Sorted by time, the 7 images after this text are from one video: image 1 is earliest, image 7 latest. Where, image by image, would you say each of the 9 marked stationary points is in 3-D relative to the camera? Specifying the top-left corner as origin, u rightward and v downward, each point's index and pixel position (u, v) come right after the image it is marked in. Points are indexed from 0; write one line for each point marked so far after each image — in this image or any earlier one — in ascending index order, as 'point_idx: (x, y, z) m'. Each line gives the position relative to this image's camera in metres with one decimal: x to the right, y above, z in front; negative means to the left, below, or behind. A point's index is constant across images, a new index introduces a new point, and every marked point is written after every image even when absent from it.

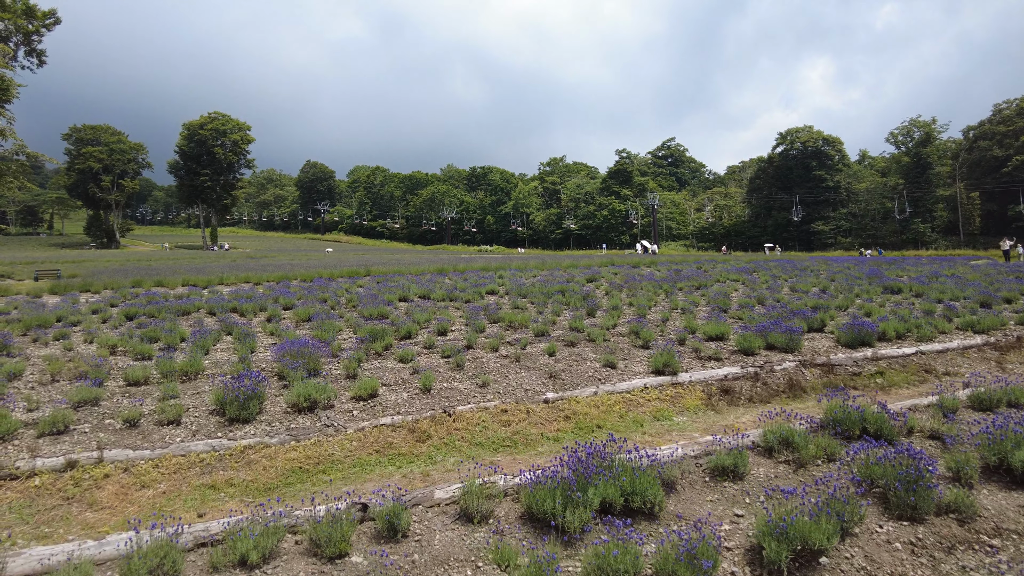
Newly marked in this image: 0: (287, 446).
0: (-2.0, -1.4, +5.7) m
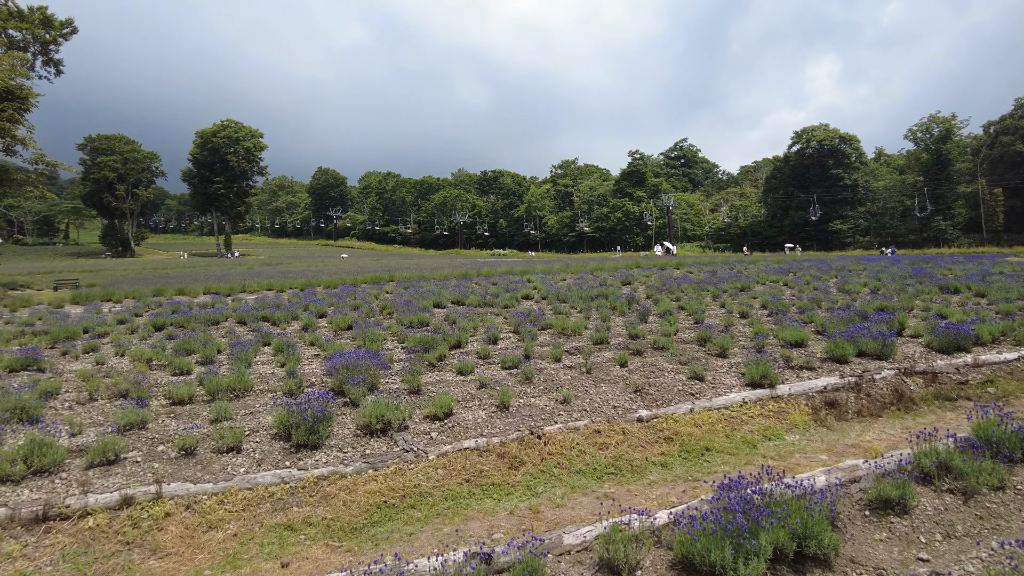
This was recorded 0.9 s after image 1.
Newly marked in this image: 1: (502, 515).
0: (-1.2, -1.5, +5.1) m
1: (-0.1, -1.6, +4.5) m
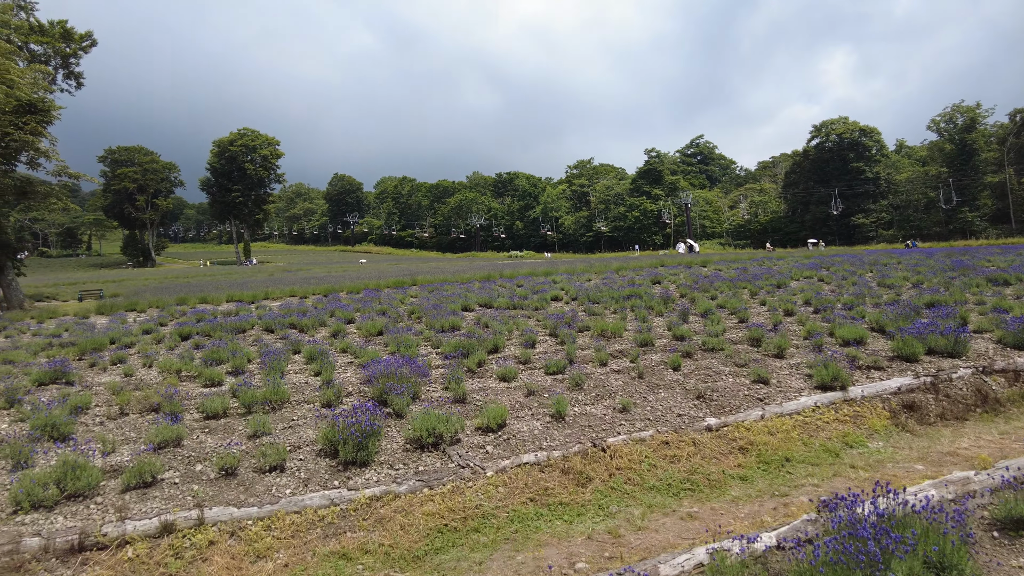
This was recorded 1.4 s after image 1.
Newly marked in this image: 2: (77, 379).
0: (-0.7, -1.5, +4.7) m
1: (+0.4, -1.6, +4.1) m
2: (-6.6, -1.4, +9.7) m
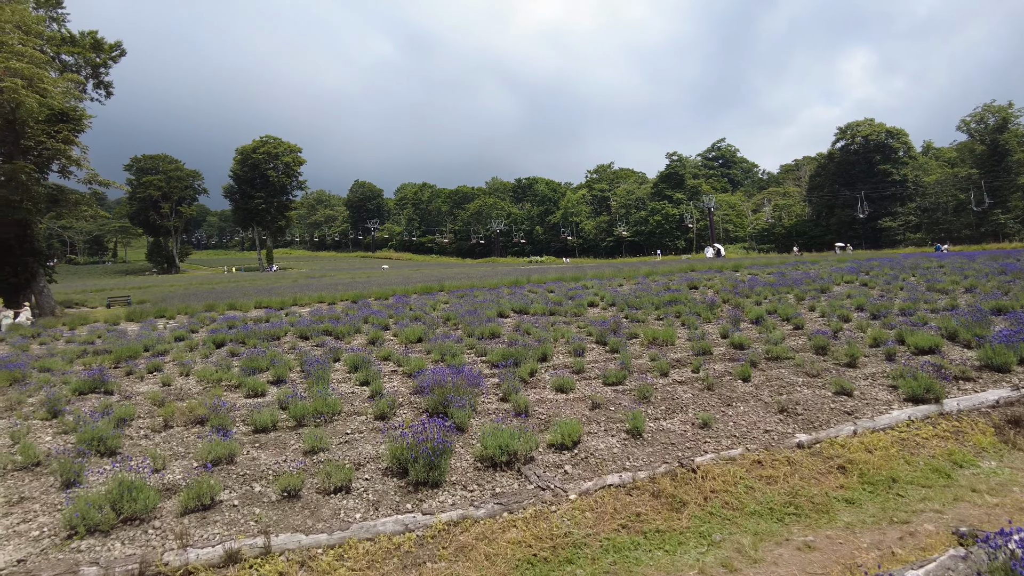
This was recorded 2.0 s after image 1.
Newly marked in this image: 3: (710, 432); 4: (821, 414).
0: (-0.1, -1.5, +4.3) m
1: (+1.0, -1.6, +3.7) m
2: (-5.8, -1.5, +9.5) m
3: (+1.7, -1.2, +5.6) m
4: (+2.9, -1.2, +6.0) m
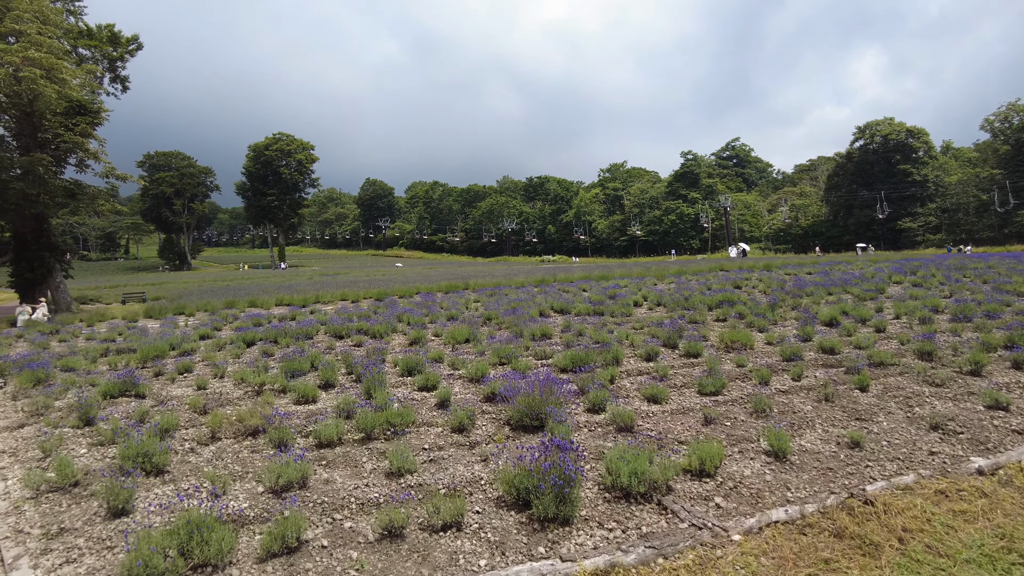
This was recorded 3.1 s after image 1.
0: (+0.8, -1.5, +3.4) m
1: (+1.8, -1.6, +2.8) m
2: (-4.9, -1.4, +8.7) m
3: (+2.6, -1.2, +4.8) m
4: (+3.8, -1.1, +5.2) m
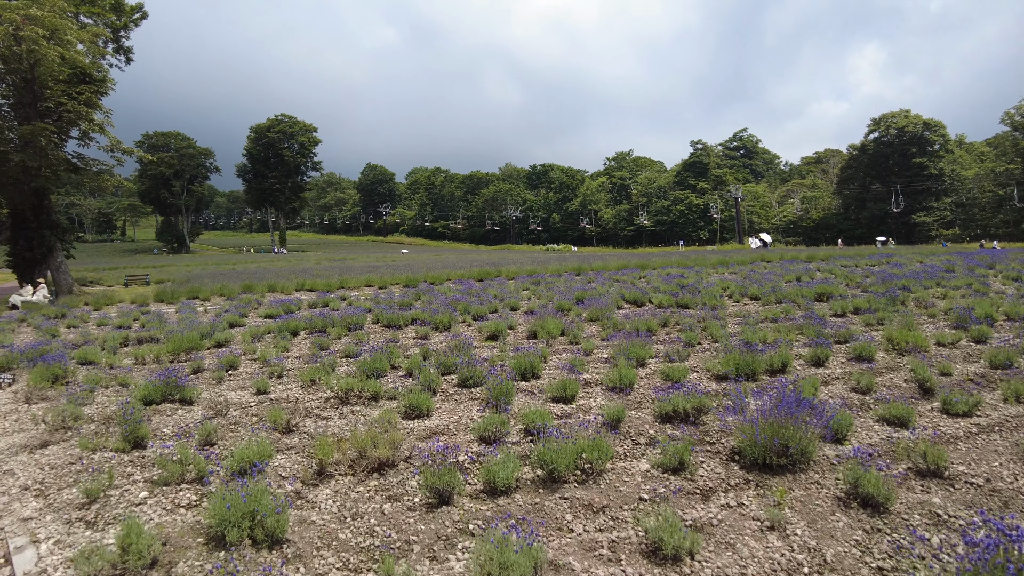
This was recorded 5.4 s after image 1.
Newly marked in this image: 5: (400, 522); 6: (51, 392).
0: (+2.4, -1.4, +1.7) m
1: (+3.4, -1.5, +1.1) m
2: (-3.4, -1.2, +6.9) m
3: (+4.2, -1.1, +3.0) m
4: (+5.3, -1.1, +3.5) m
5: (-0.7, -1.3, +3.6) m
6: (-5.2, -1.2, +7.3) m
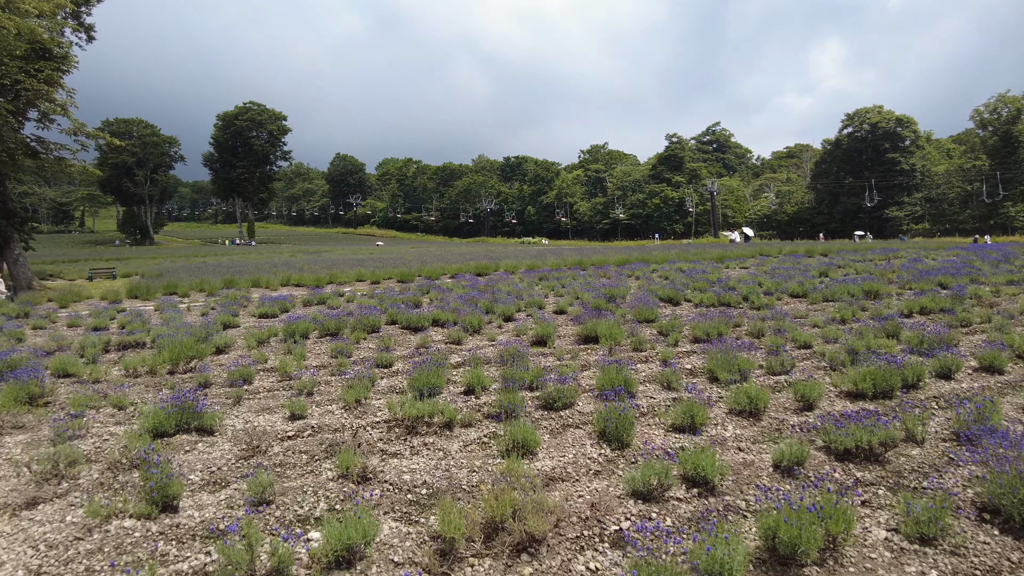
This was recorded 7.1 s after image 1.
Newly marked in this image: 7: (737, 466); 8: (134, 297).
0: (+3.5, -1.5, +0.6) m
1: (+4.5, -1.6, +0.1) m
2: (-2.5, -1.2, +5.5) m
3: (+5.2, -1.2, +2.1) m
4: (+6.3, -1.1, +2.5) m
5: (+0.3, -1.3, +2.4) m
6: (-4.4, -1.2, +5.9) m
7: (+1.3, -1.1, +4.2) m
8: (-10.8, -0.2, +18.5) m
